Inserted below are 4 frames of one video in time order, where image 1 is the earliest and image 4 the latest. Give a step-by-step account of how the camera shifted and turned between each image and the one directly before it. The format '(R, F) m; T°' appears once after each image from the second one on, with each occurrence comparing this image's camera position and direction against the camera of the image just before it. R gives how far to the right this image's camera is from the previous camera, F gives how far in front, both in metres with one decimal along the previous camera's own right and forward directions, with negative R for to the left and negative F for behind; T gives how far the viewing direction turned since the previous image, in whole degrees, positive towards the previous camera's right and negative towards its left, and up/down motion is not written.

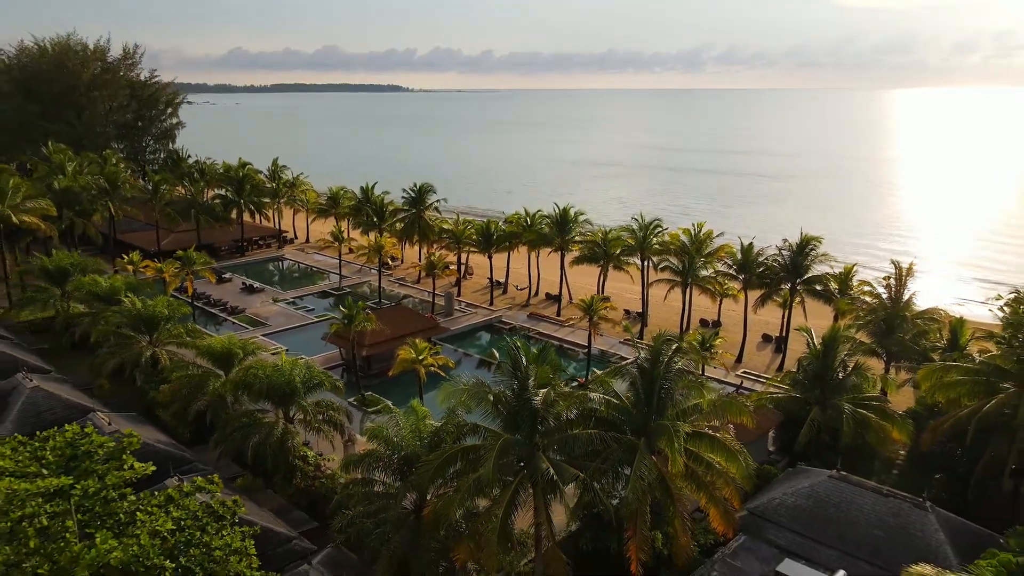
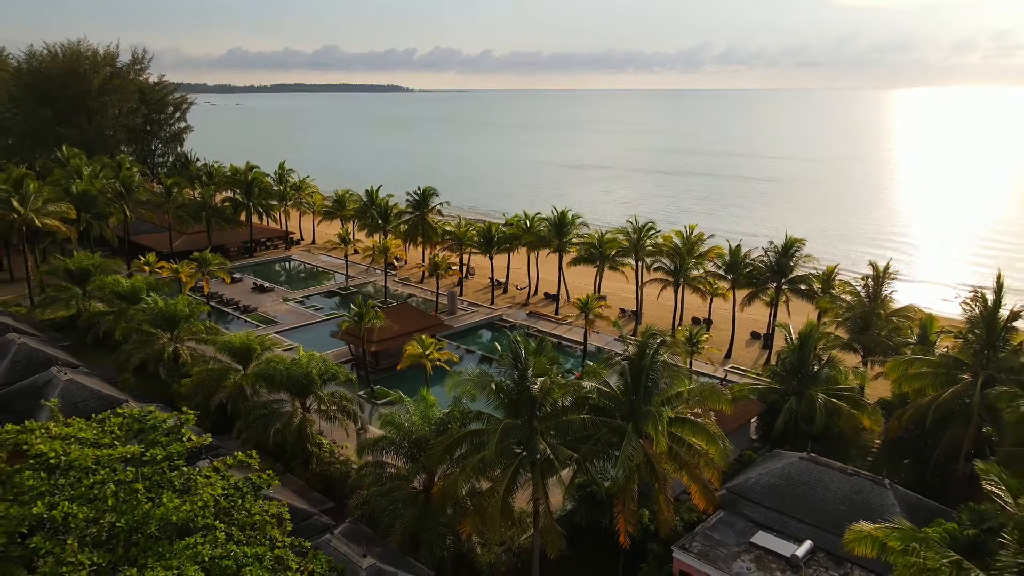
(0.0, -1.5) m; 0°
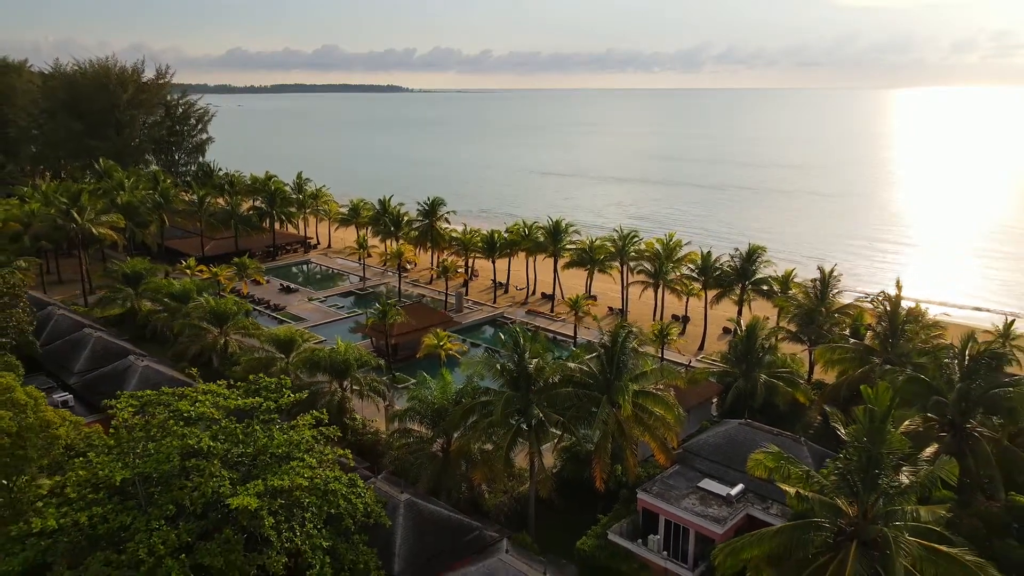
(0.0, -4.4) m; 0°
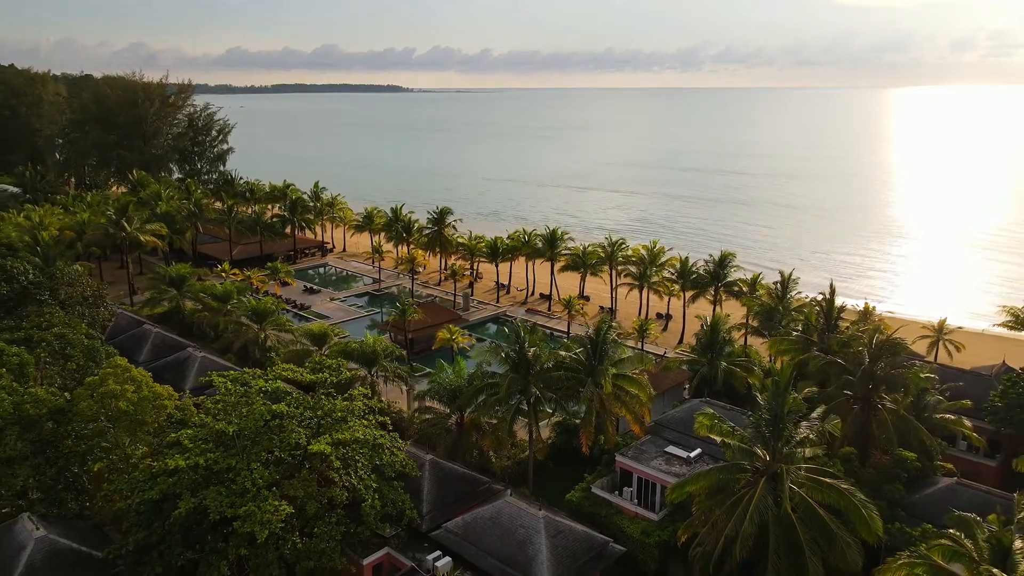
(-0.1, -4.5) m; 0°
